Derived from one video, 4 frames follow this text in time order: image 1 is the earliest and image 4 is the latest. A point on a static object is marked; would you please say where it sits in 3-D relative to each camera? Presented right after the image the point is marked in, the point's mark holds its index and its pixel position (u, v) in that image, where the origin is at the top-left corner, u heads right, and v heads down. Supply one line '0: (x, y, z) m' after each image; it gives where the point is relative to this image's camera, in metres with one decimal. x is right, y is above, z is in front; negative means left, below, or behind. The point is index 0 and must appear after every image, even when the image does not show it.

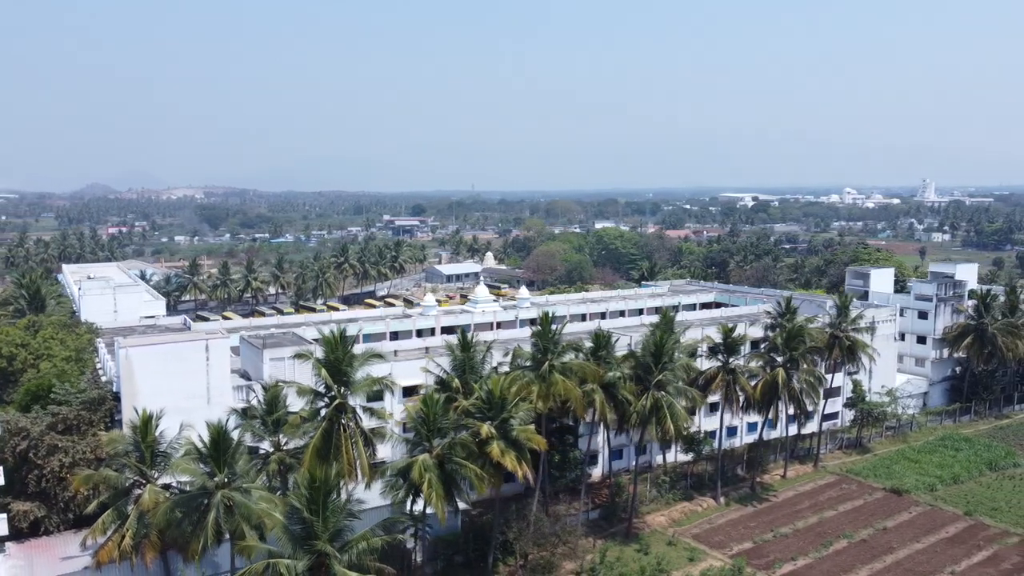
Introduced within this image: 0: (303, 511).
0: (-4.3, -4.6, +16.5) m
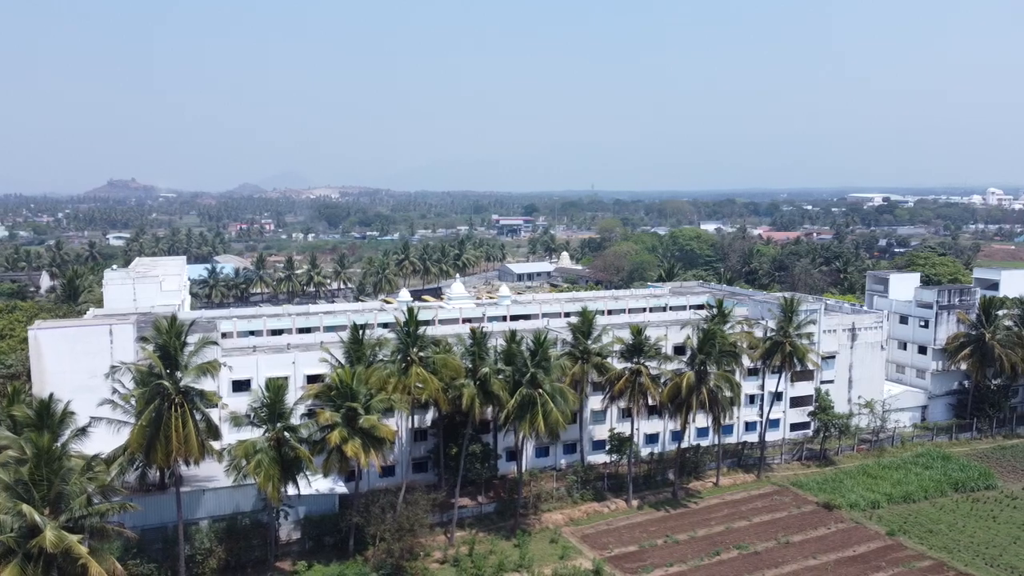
0: (-11.3, -4.3, +18.5) m
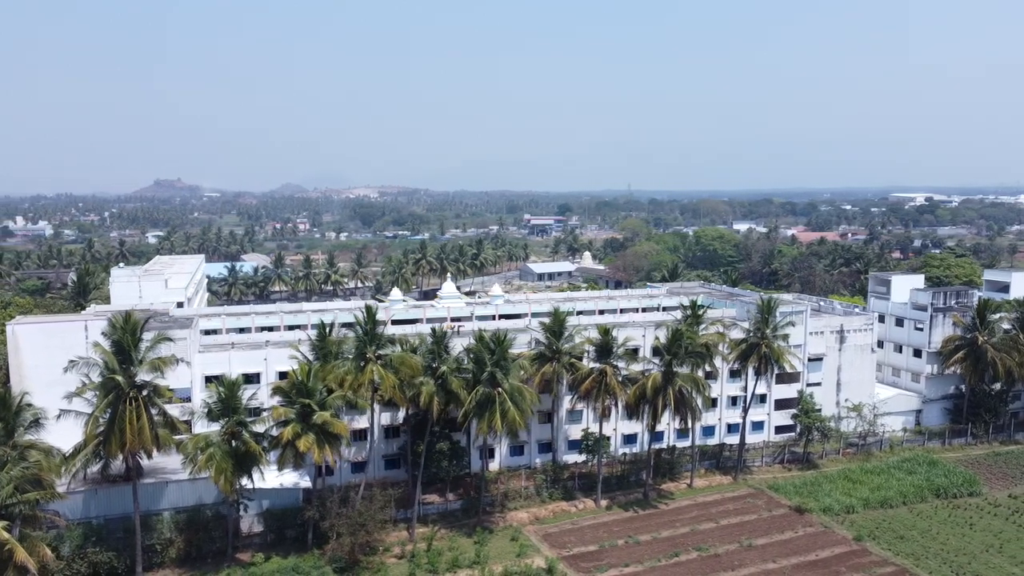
0: (-13.5, -4.2, +19.4) m
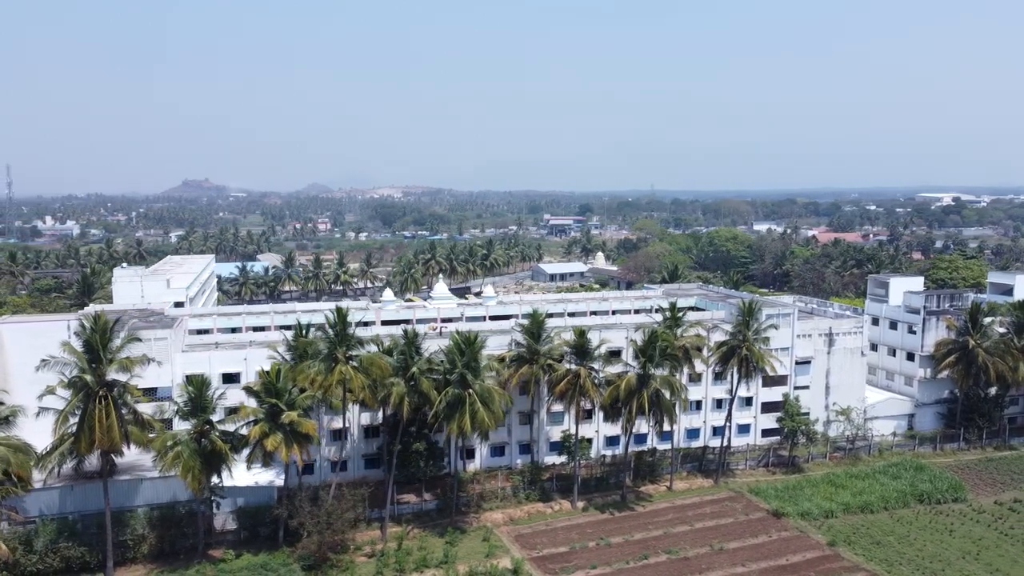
0: (-15.0, -4.3, +20.0) m
